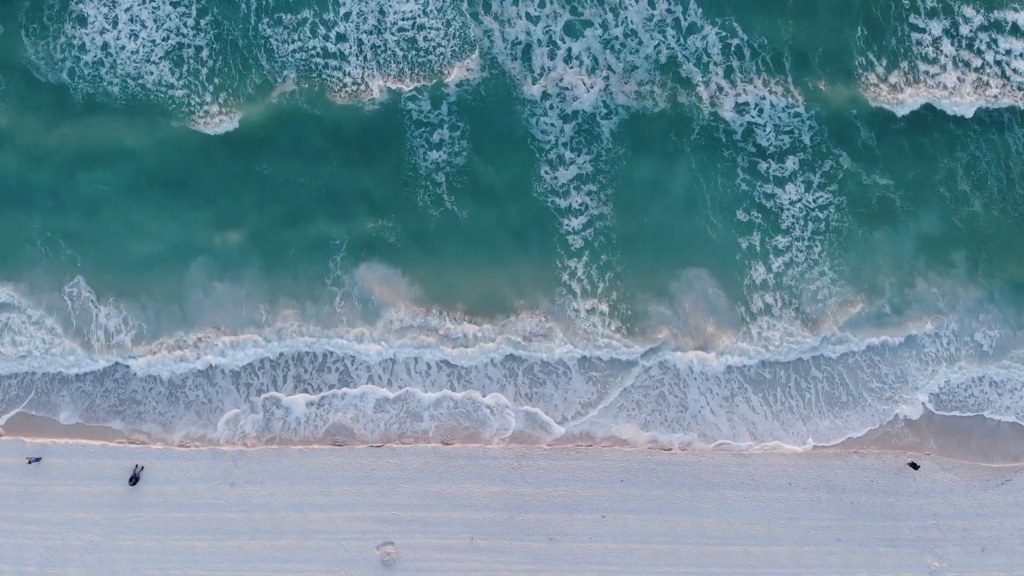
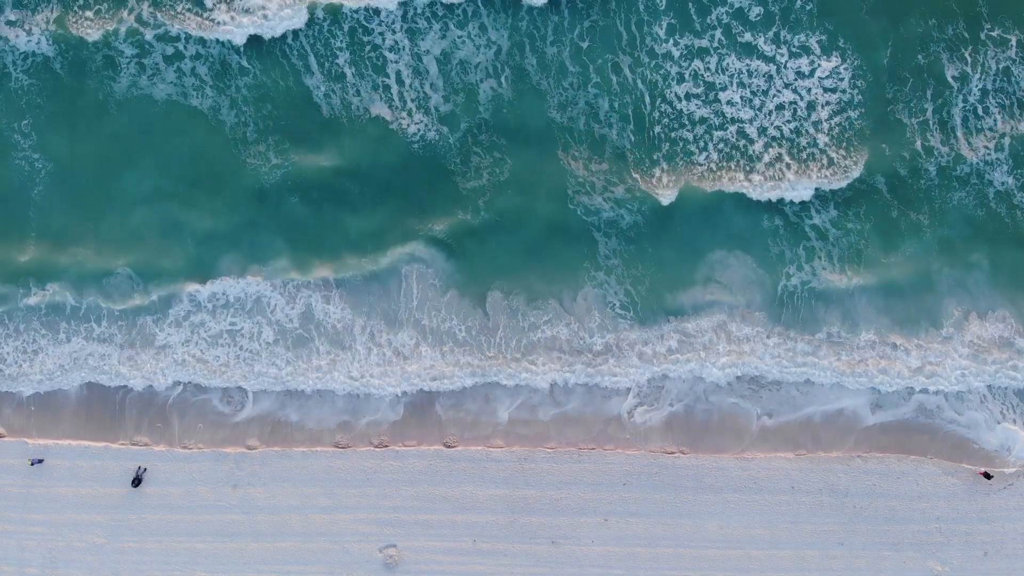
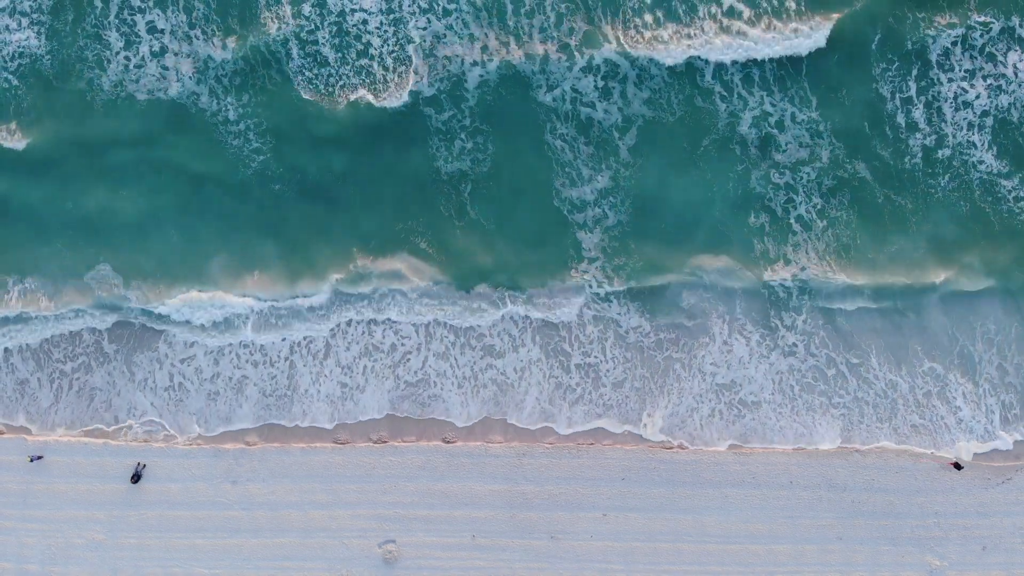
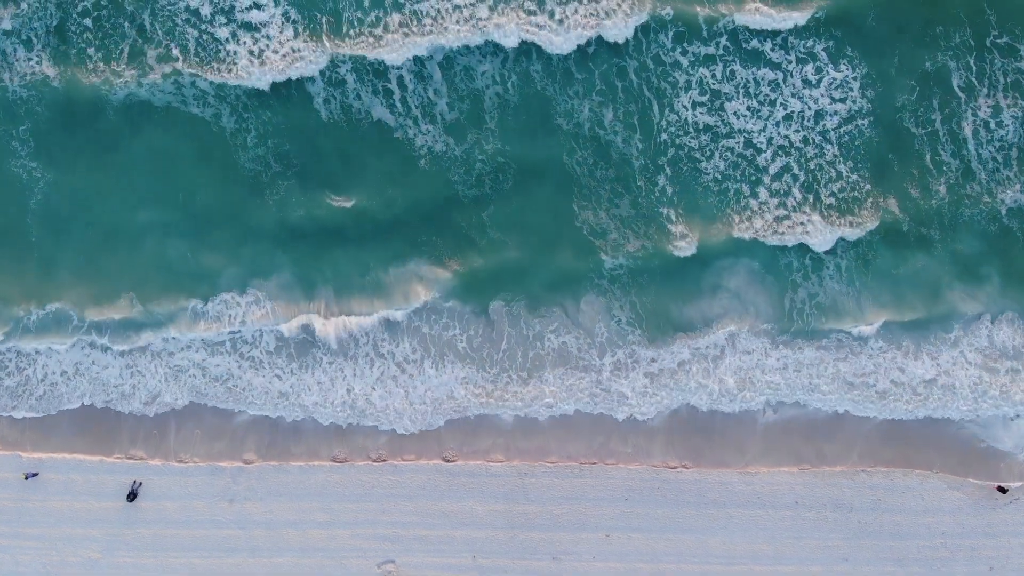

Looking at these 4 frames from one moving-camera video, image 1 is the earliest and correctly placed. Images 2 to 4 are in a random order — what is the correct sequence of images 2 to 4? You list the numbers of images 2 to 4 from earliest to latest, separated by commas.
3, 2, 4
